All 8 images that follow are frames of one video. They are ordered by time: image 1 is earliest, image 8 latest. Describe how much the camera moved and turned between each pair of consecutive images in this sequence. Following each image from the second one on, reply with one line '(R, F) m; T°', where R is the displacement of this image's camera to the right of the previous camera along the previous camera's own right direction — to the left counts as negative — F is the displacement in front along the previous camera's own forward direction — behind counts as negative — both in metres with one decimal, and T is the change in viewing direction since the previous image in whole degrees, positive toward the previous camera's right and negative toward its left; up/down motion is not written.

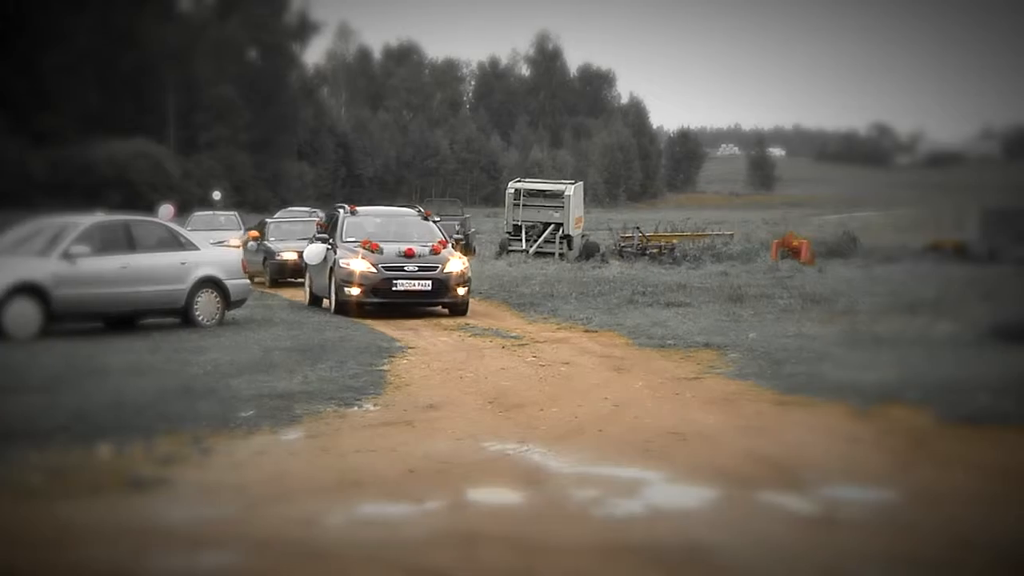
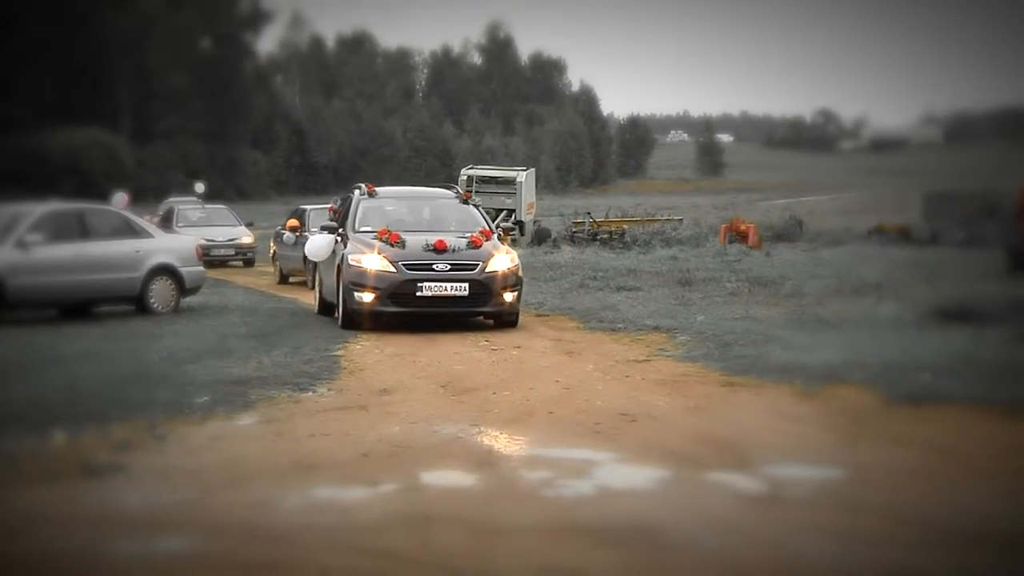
(+0.4, 0.0) m; -2°
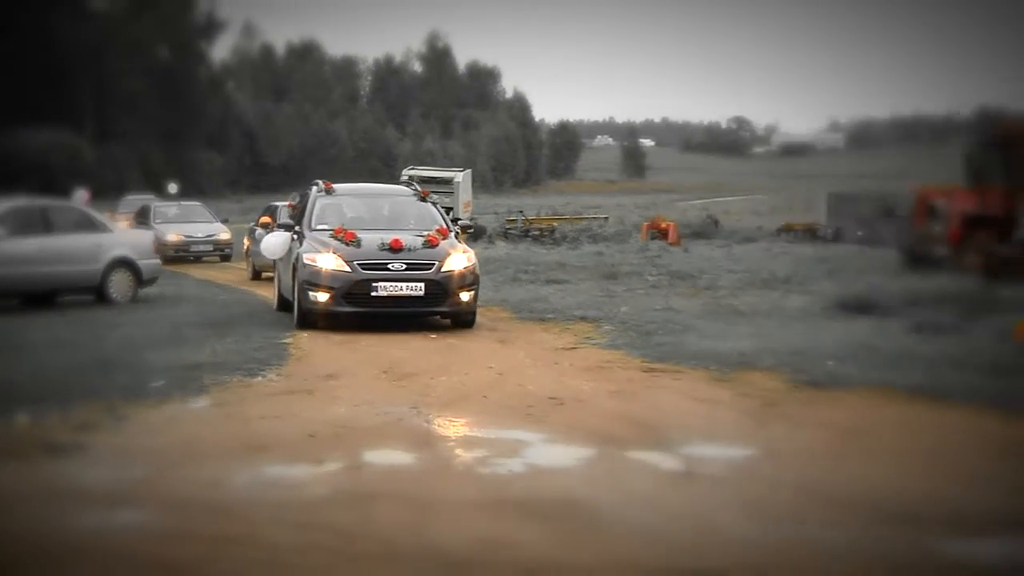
(+0.1, -0.4) m; +2°
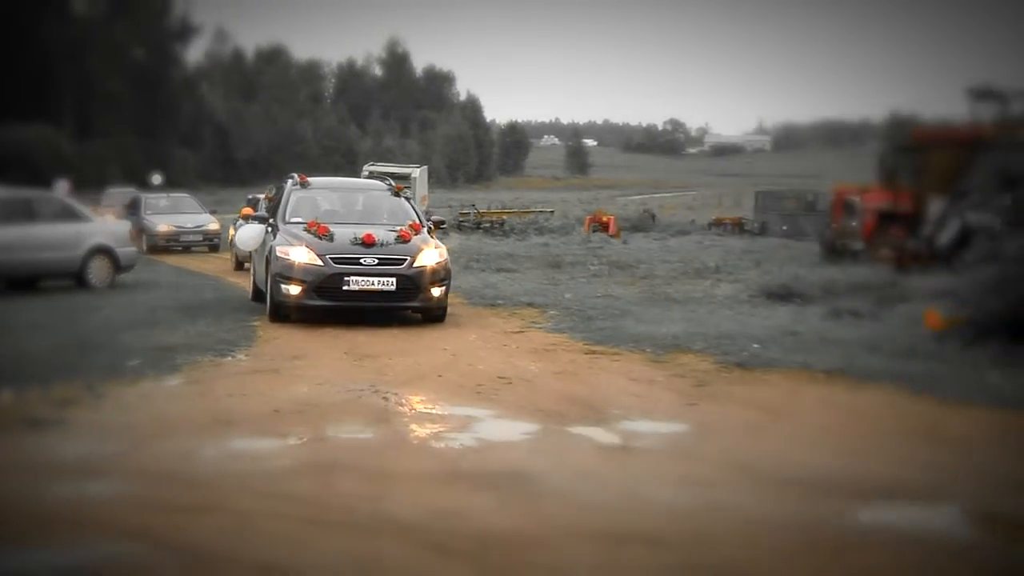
(+0.1, -0.5) m; +1°
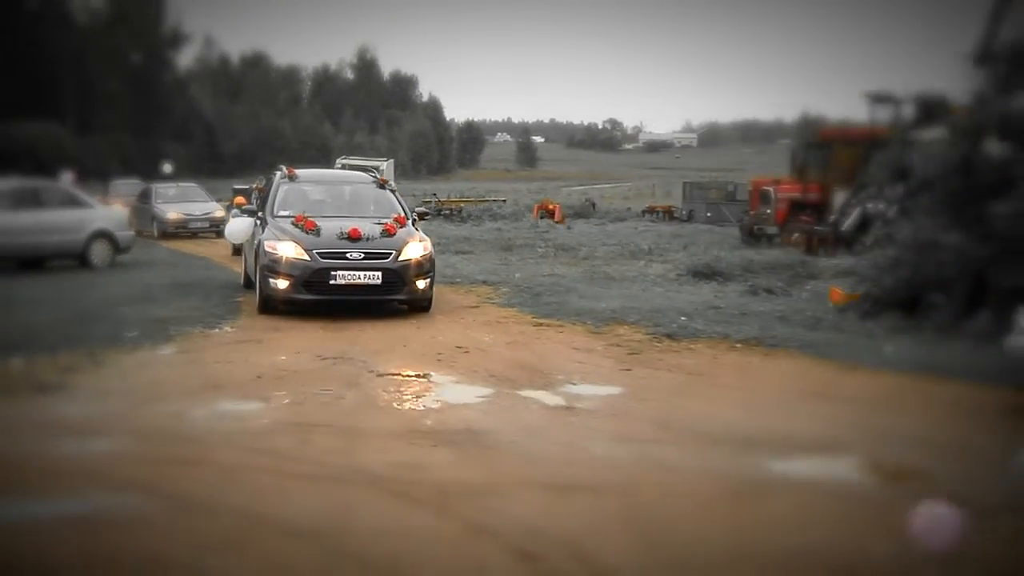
(+0.1, -0.8) m; +1°
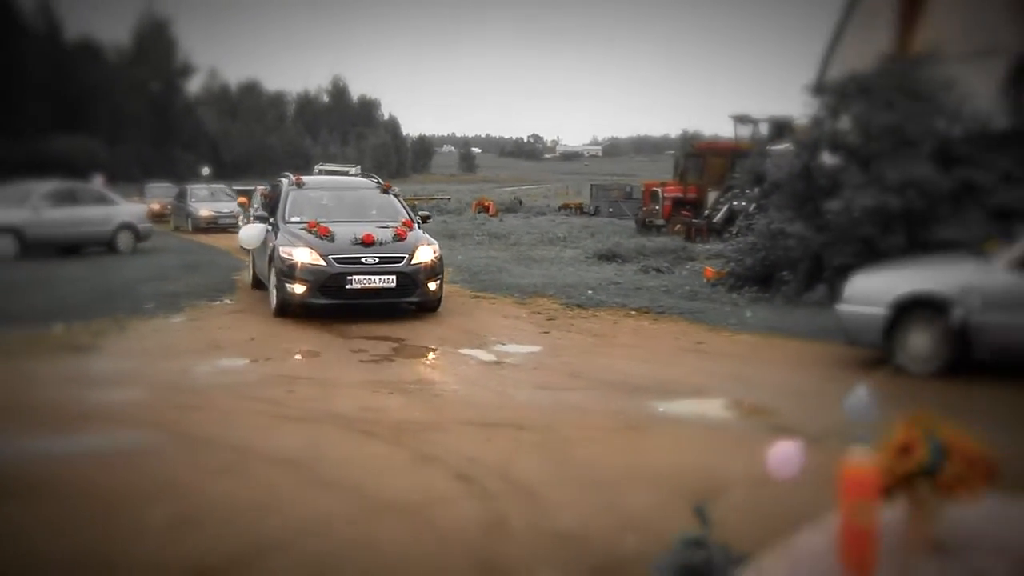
(+0.1, -1.8) m; +2°
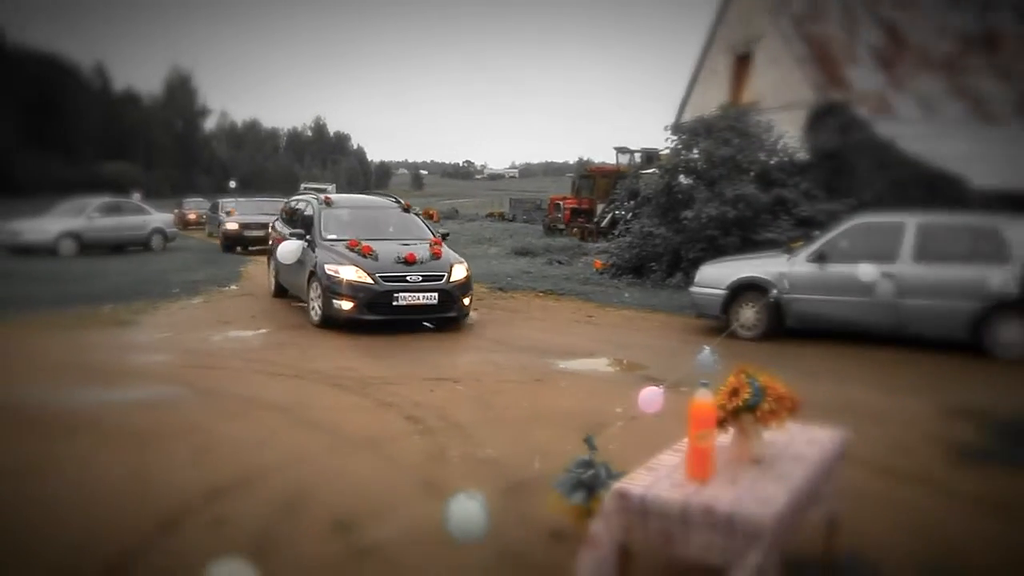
(0.0, -2.8) m; +3°
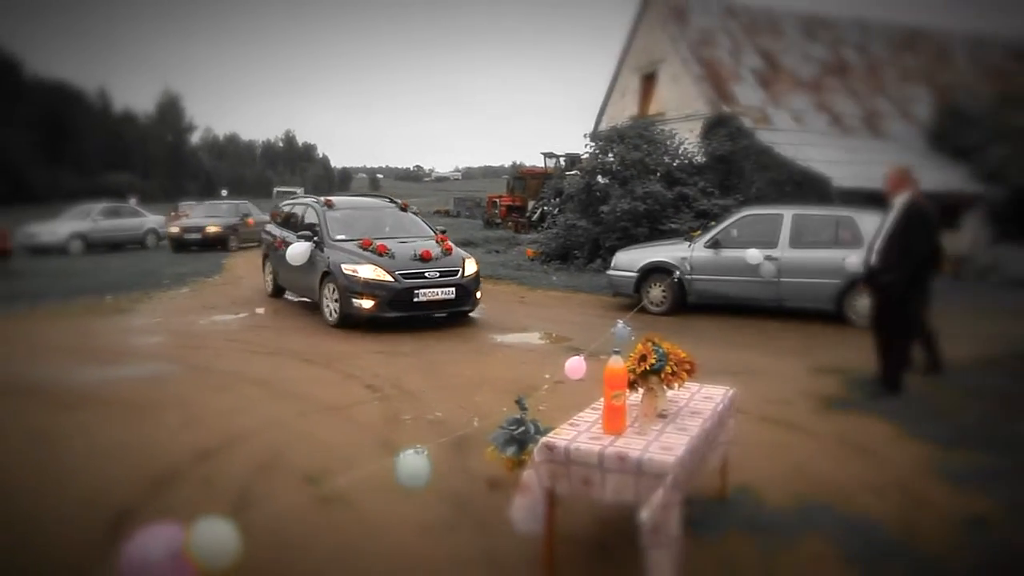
(-0.1, -2.0) m; +3°
